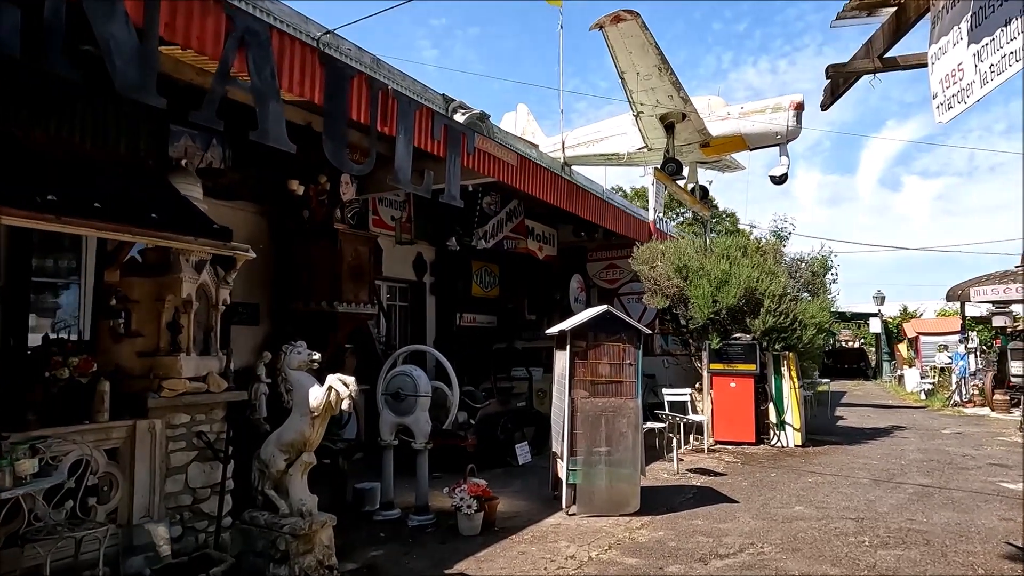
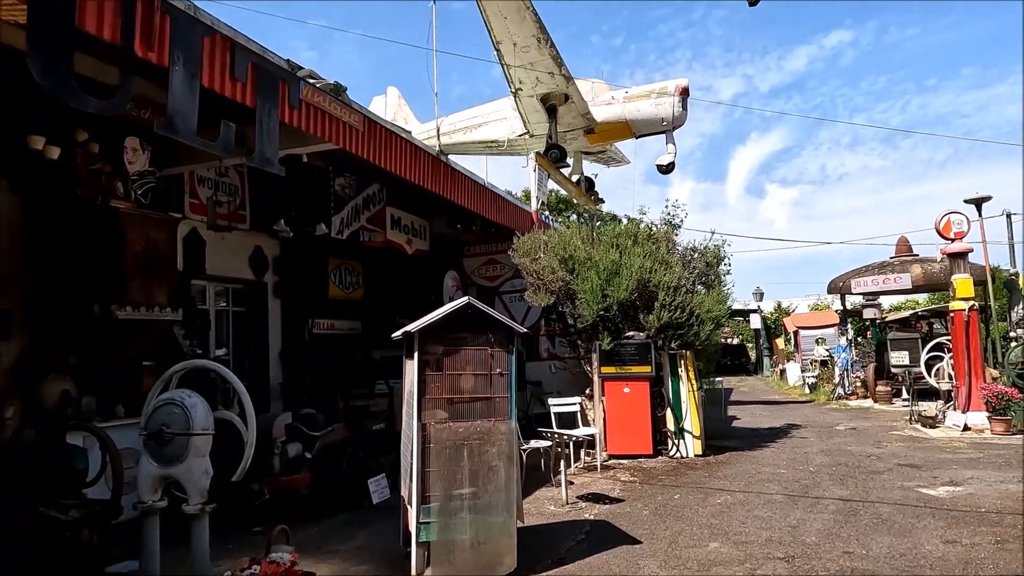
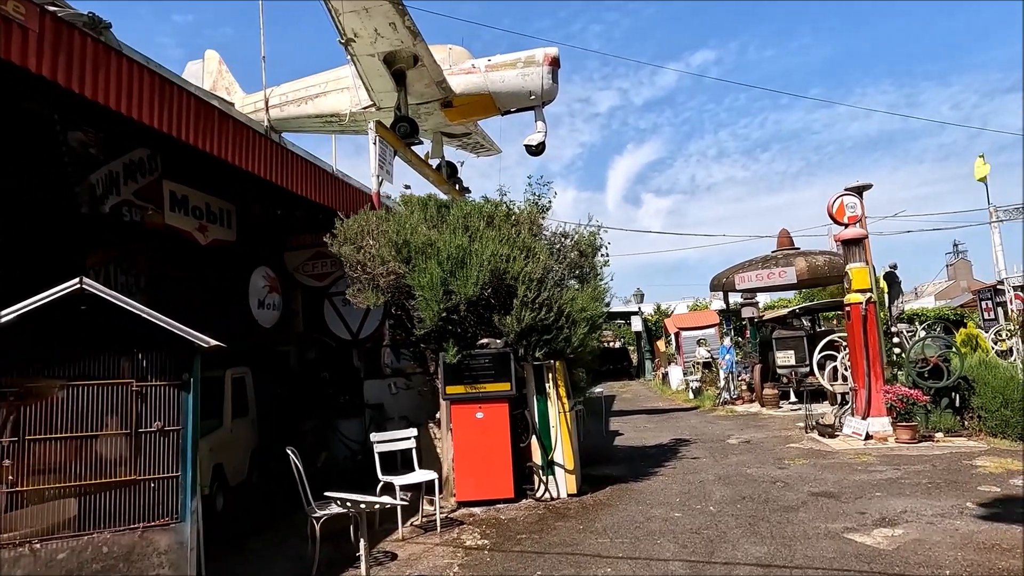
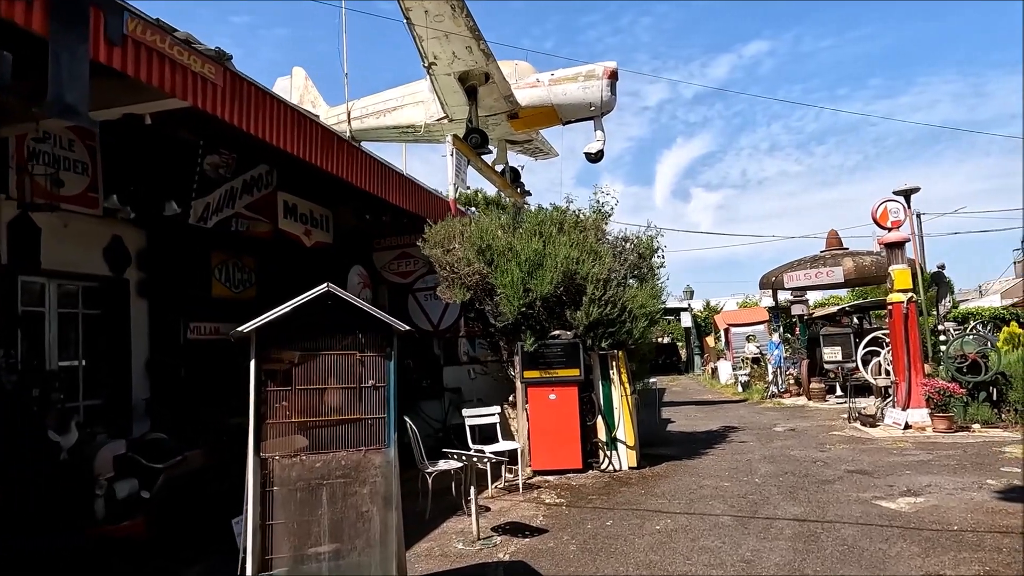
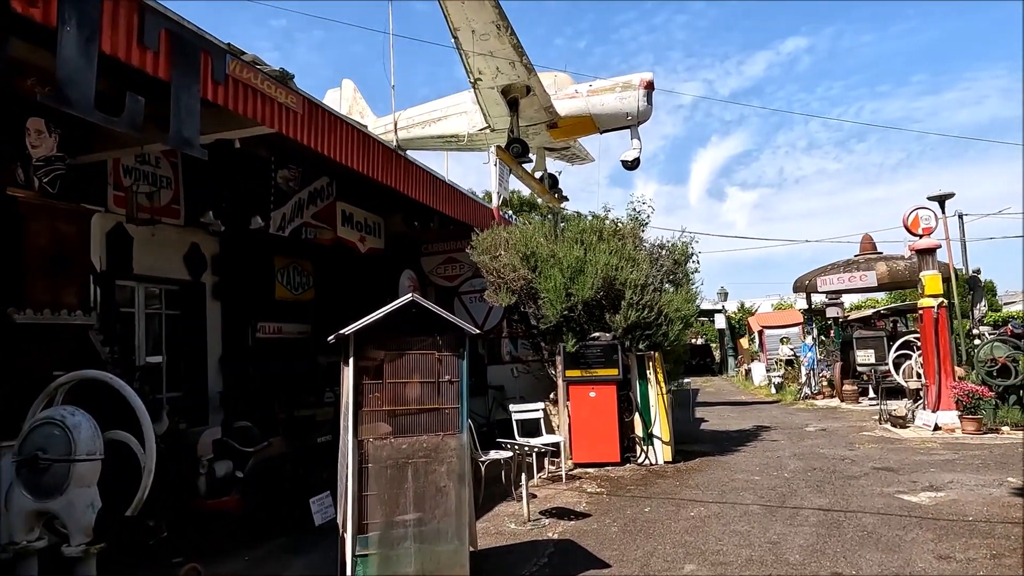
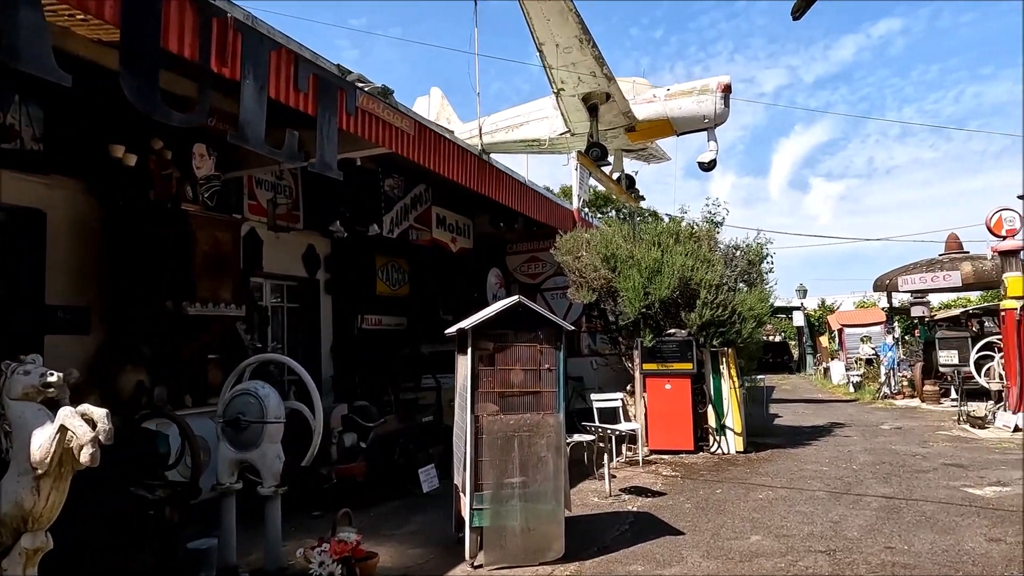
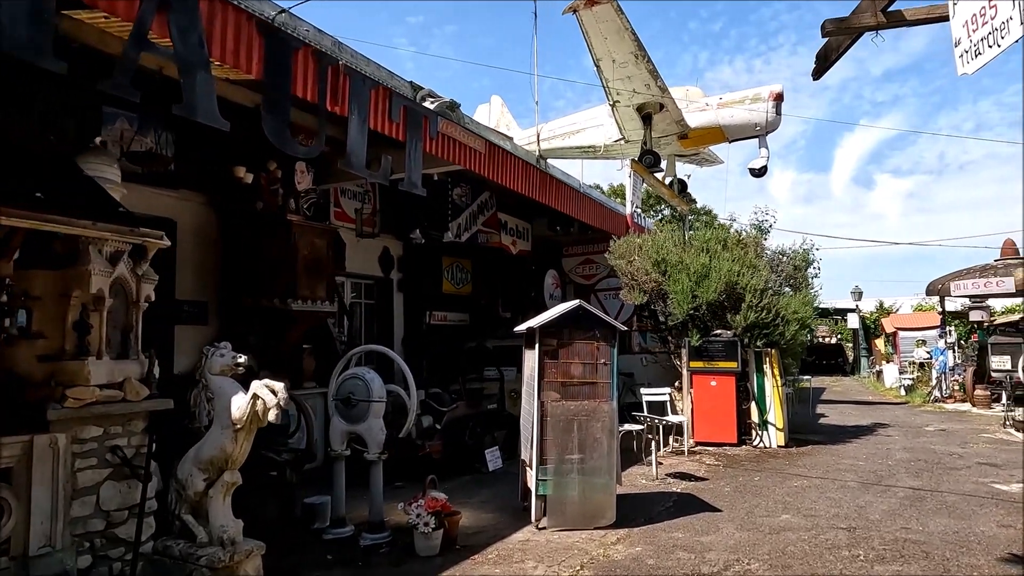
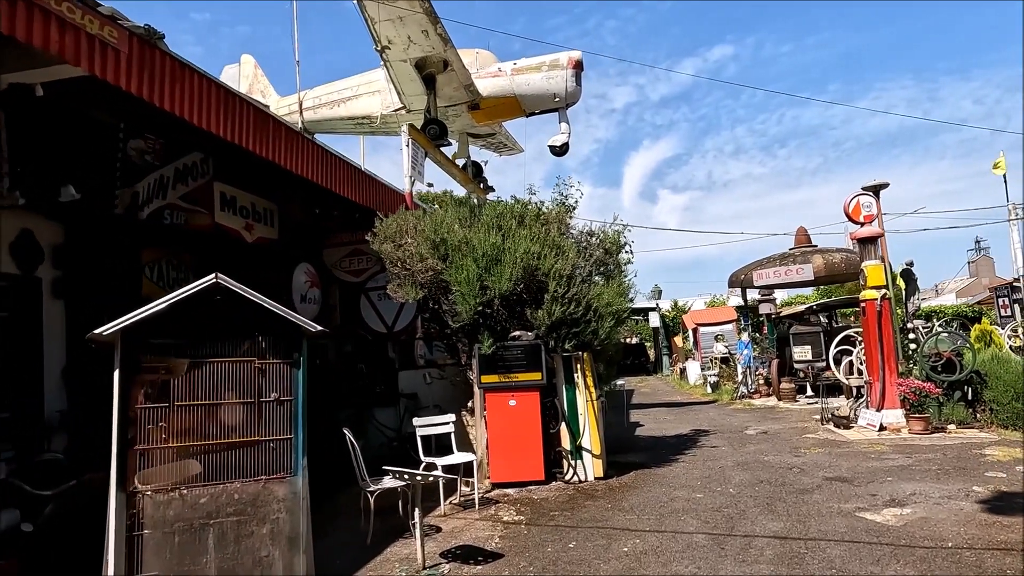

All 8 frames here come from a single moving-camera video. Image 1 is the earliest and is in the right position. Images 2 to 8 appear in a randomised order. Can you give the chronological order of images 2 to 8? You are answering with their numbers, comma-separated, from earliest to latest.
7, 6, 2, 5, 4, 8, 3
